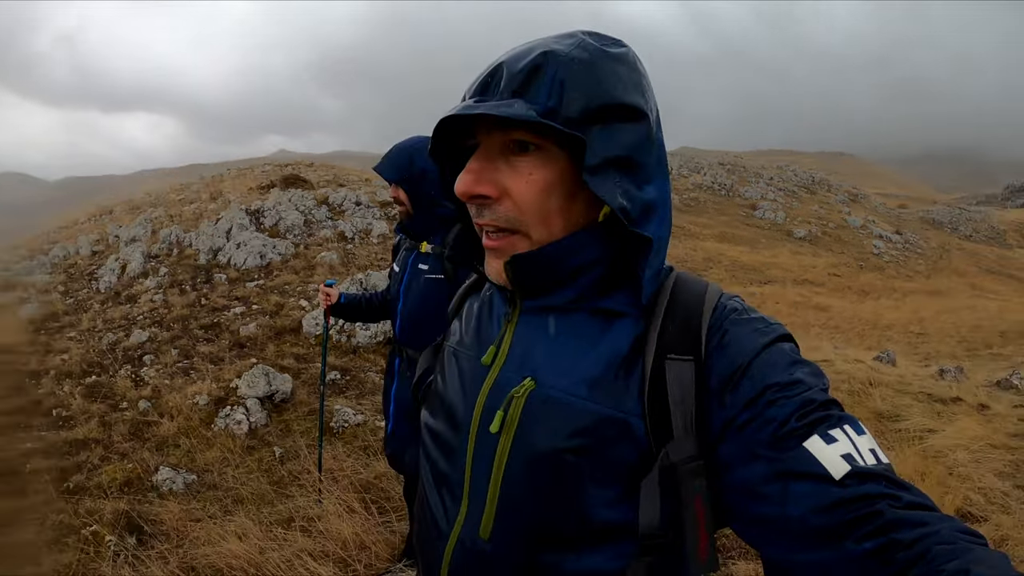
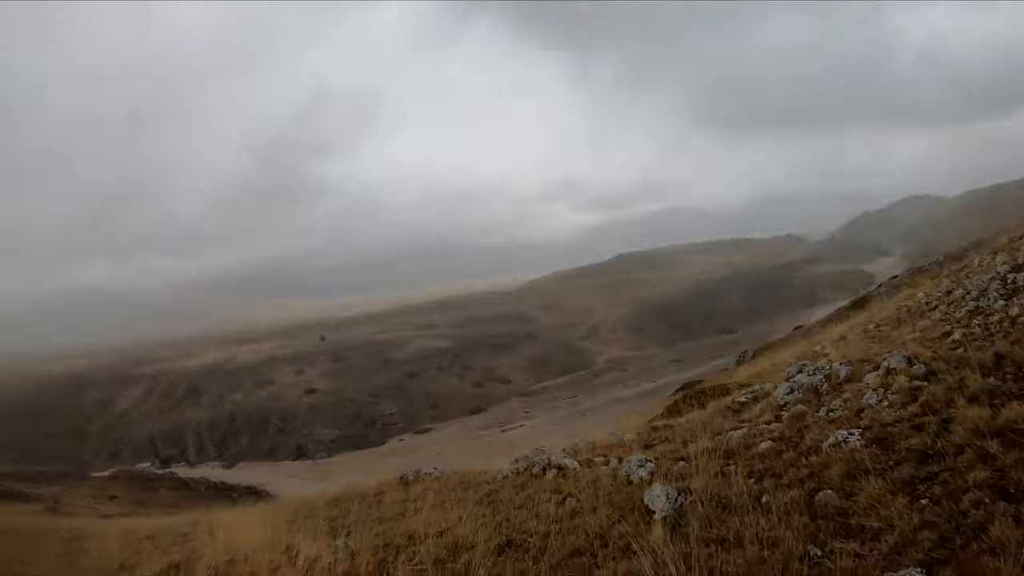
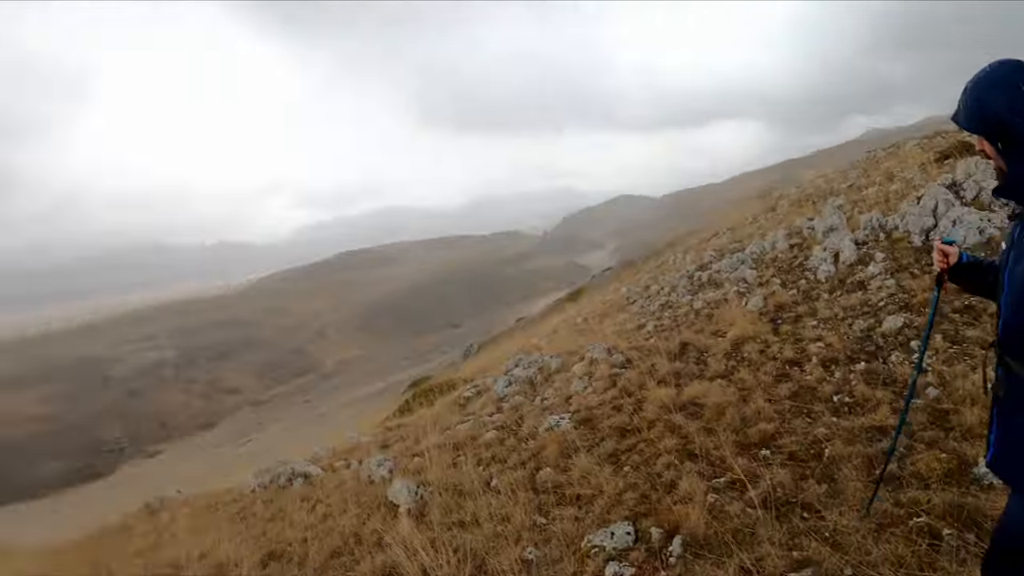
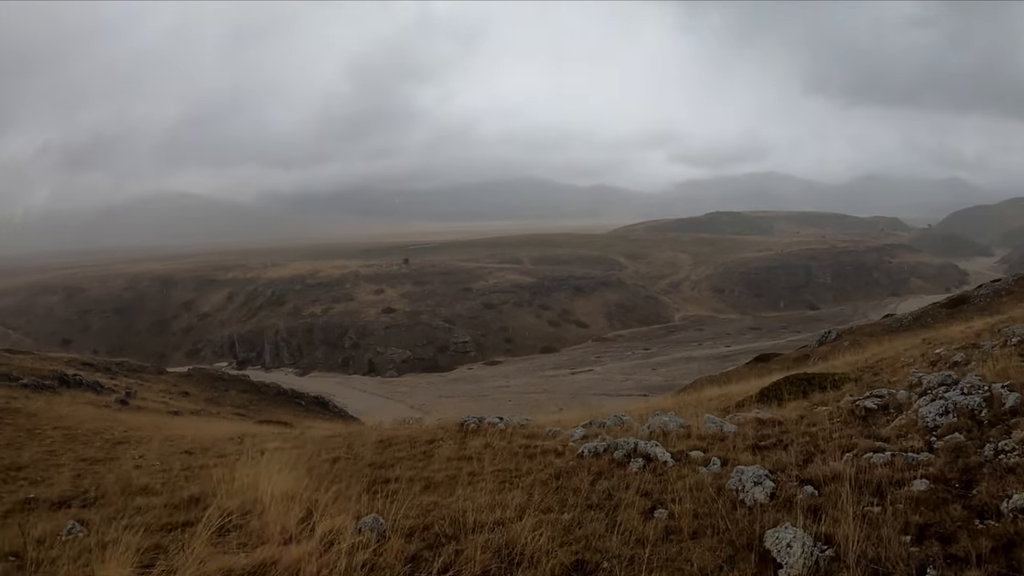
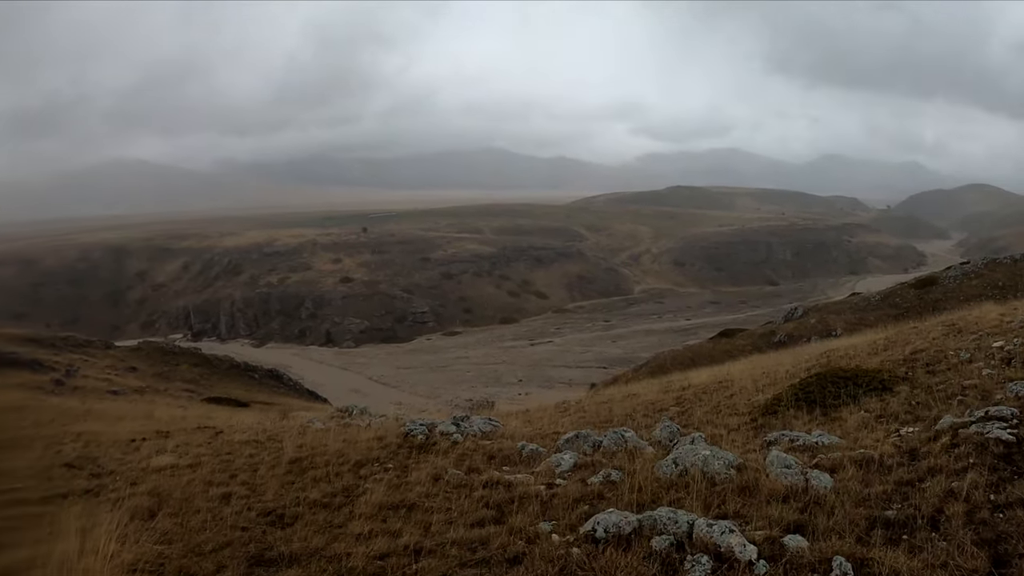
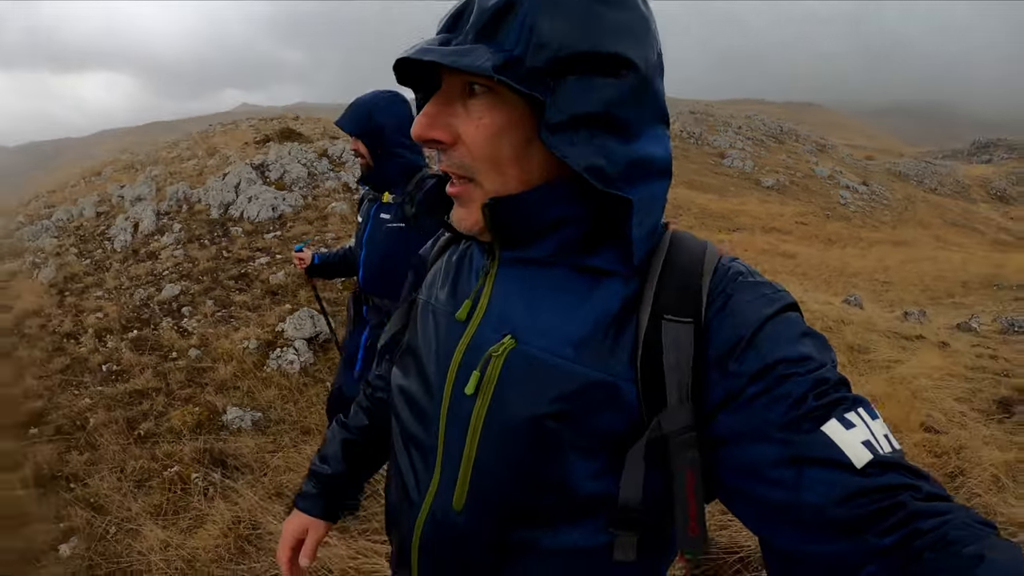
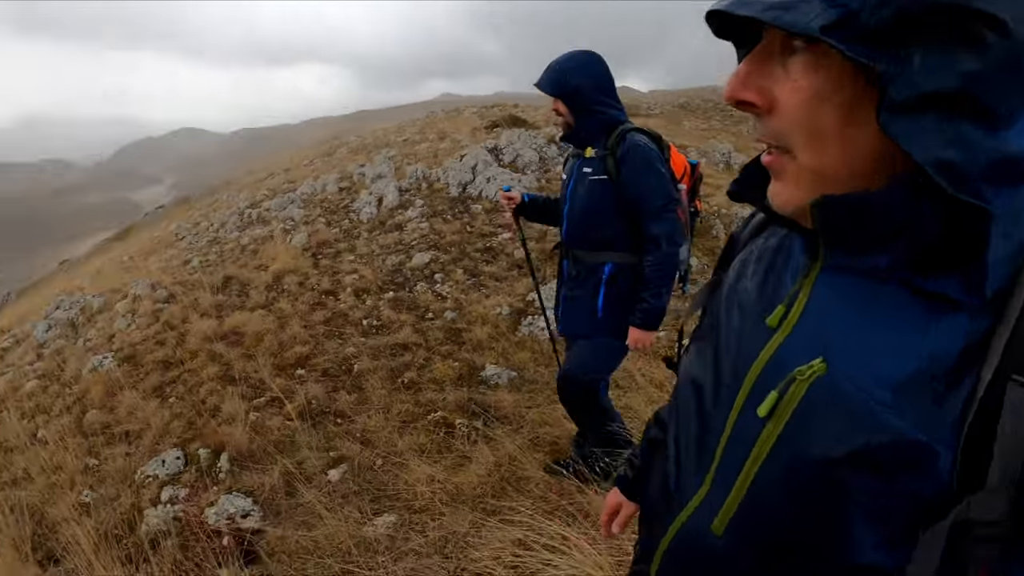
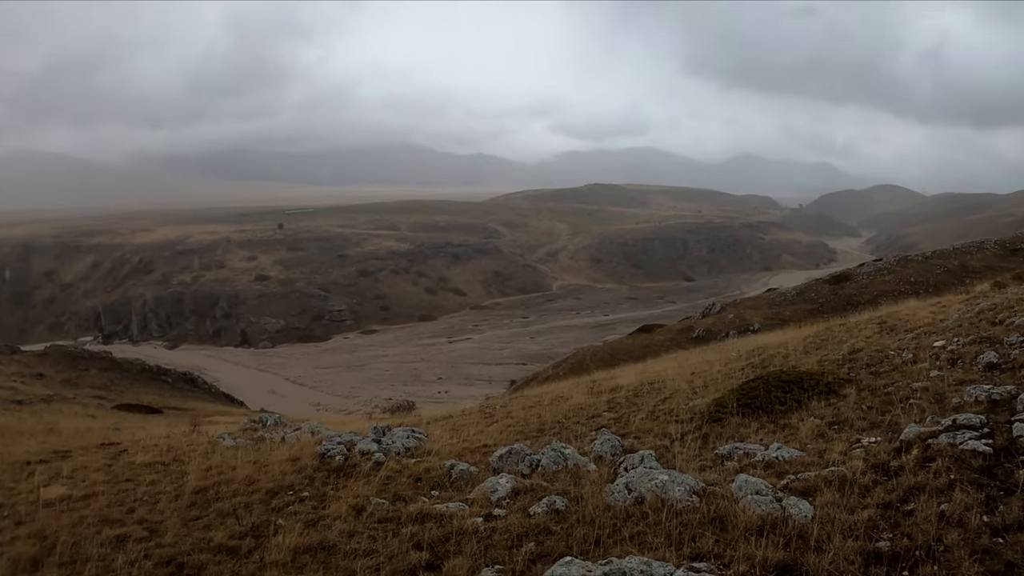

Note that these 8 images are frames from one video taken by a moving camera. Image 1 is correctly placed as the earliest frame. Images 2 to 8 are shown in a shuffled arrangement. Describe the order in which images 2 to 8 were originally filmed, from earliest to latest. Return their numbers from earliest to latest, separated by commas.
6, 7, 3, 2, 4, 5, 8
